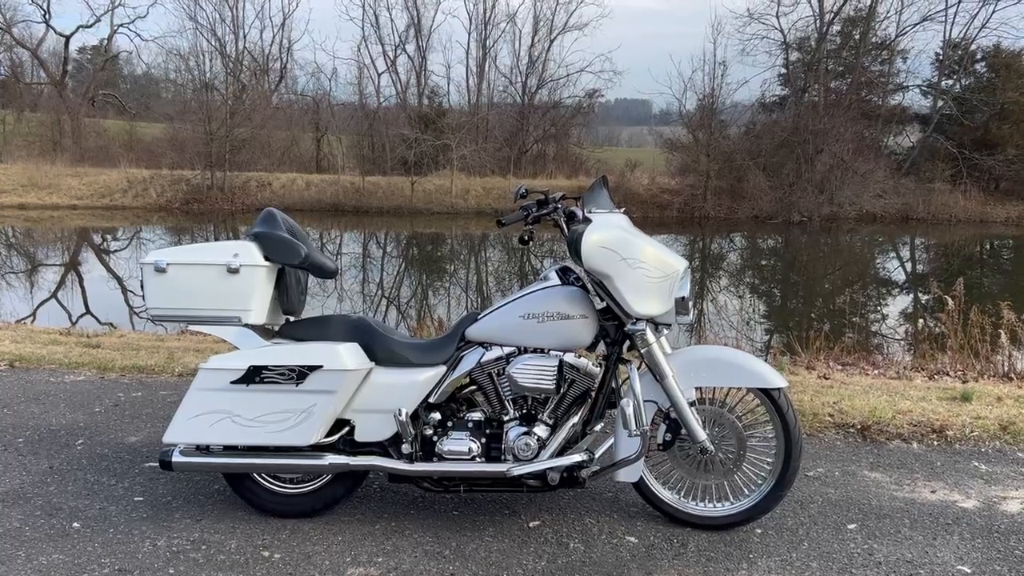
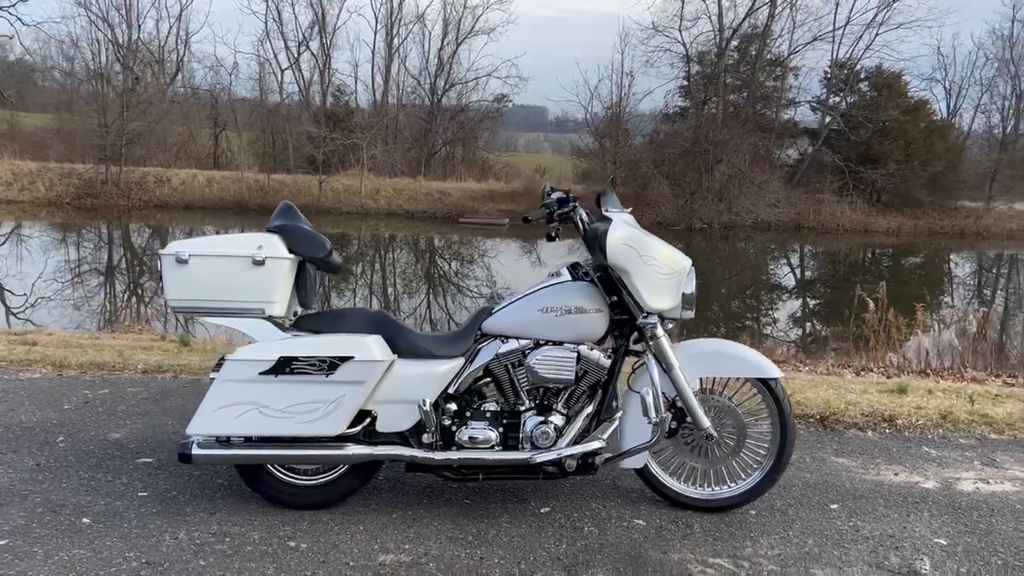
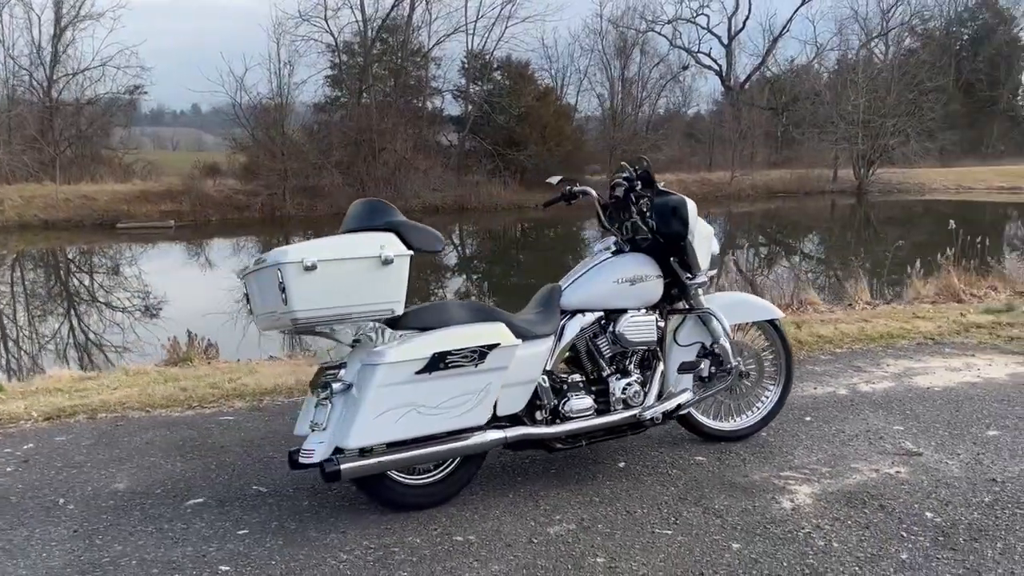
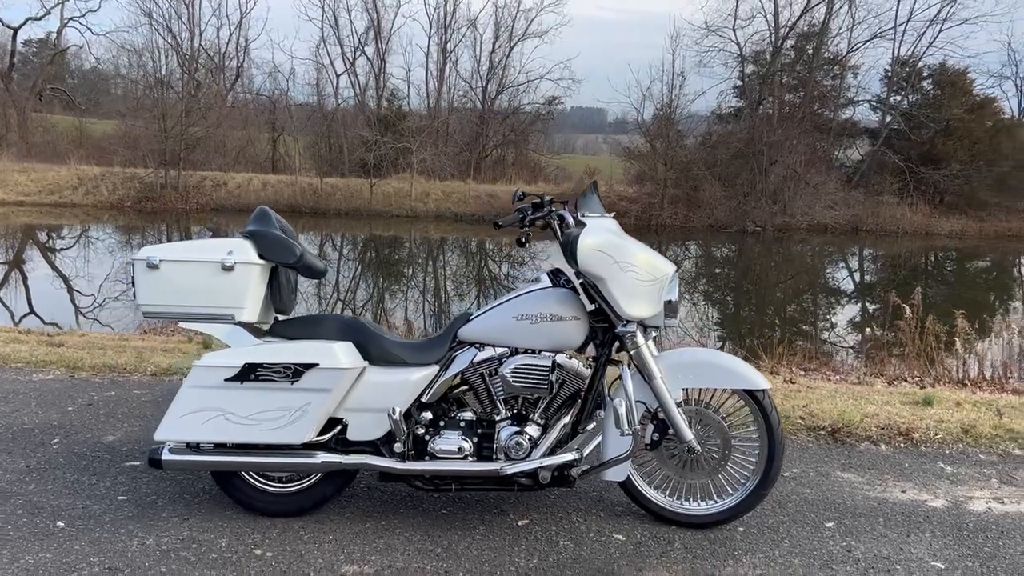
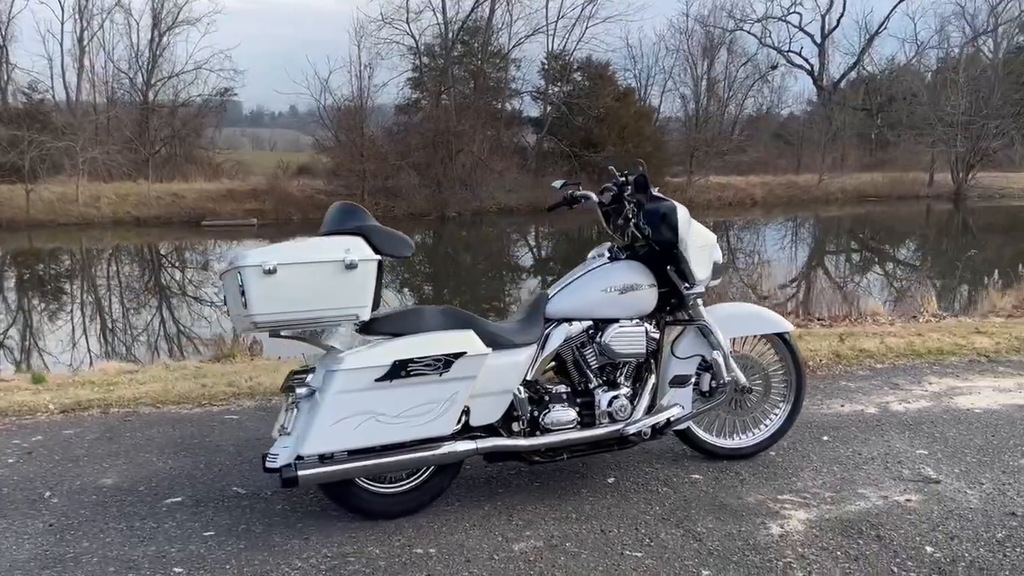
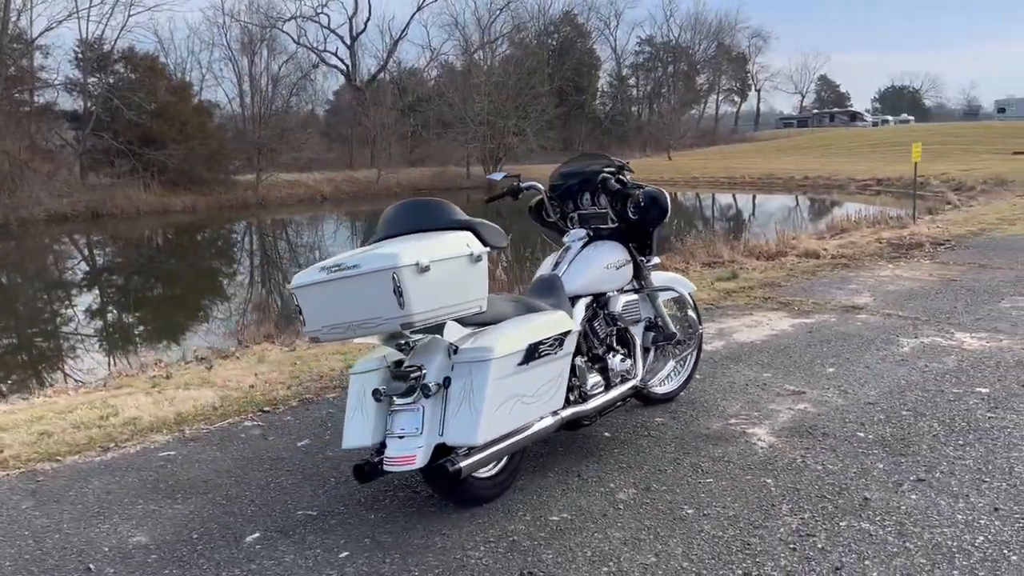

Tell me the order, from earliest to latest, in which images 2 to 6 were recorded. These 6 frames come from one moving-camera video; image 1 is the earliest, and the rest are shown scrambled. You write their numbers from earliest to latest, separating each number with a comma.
4, 2, 5, 3, 6
